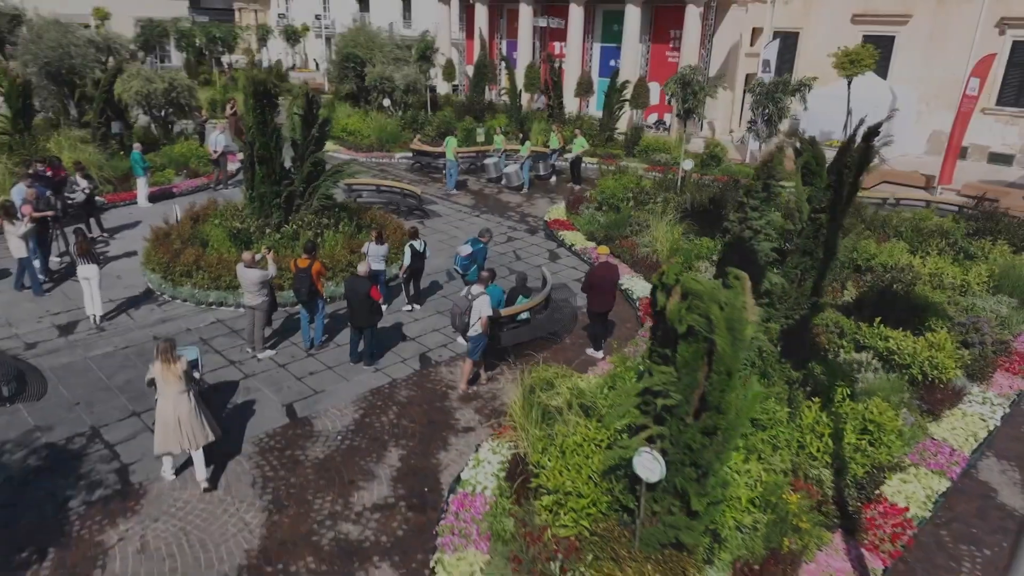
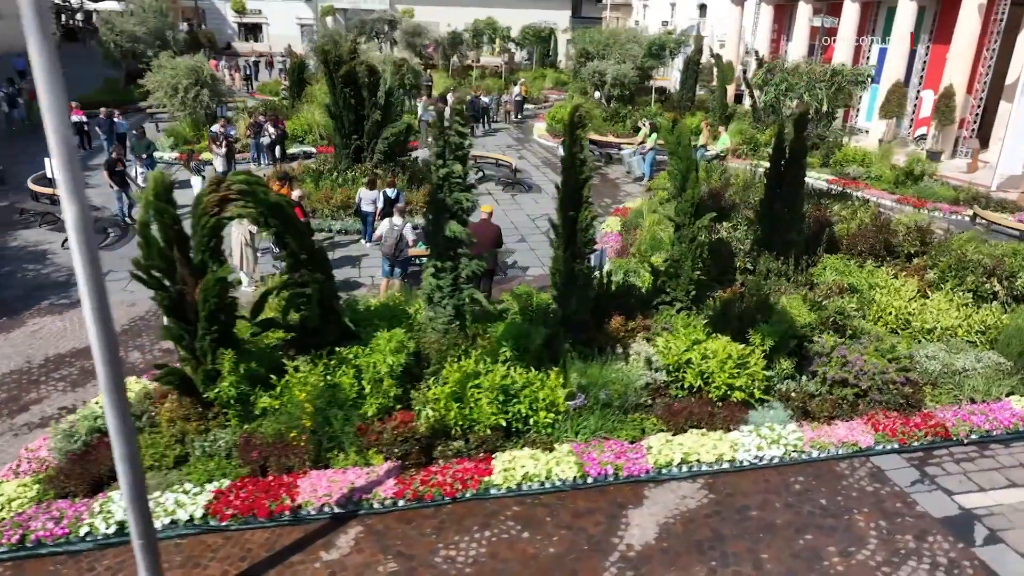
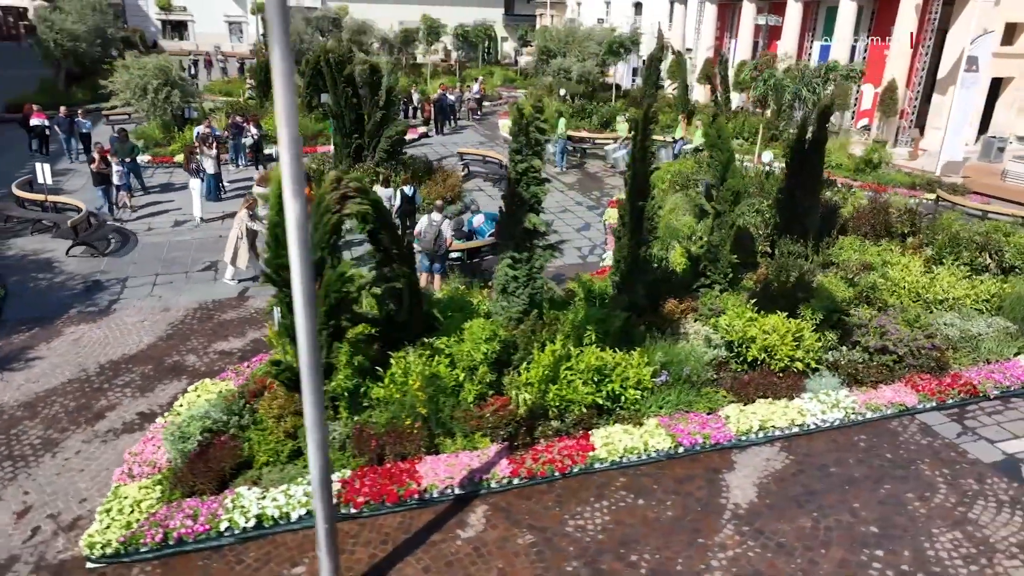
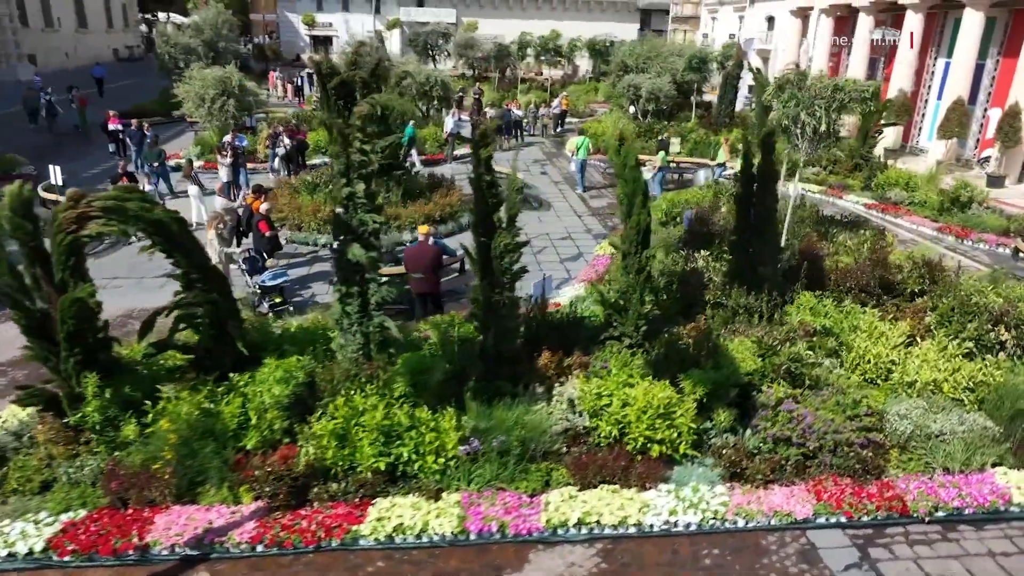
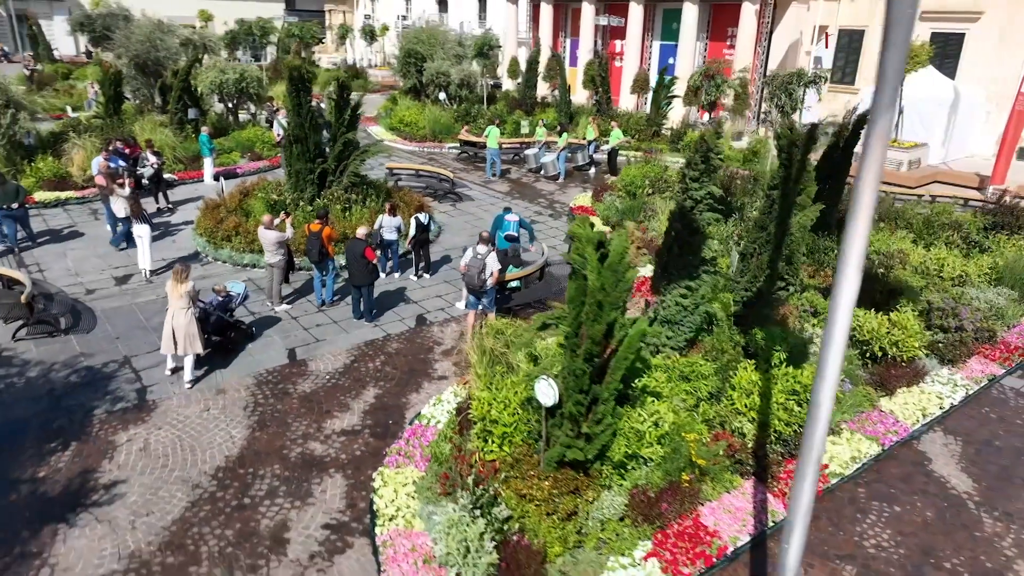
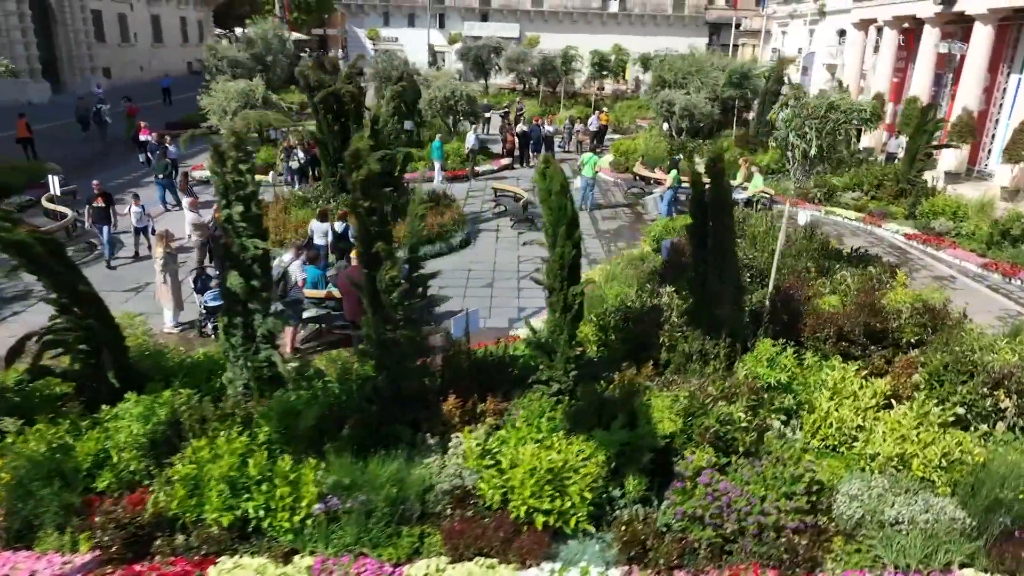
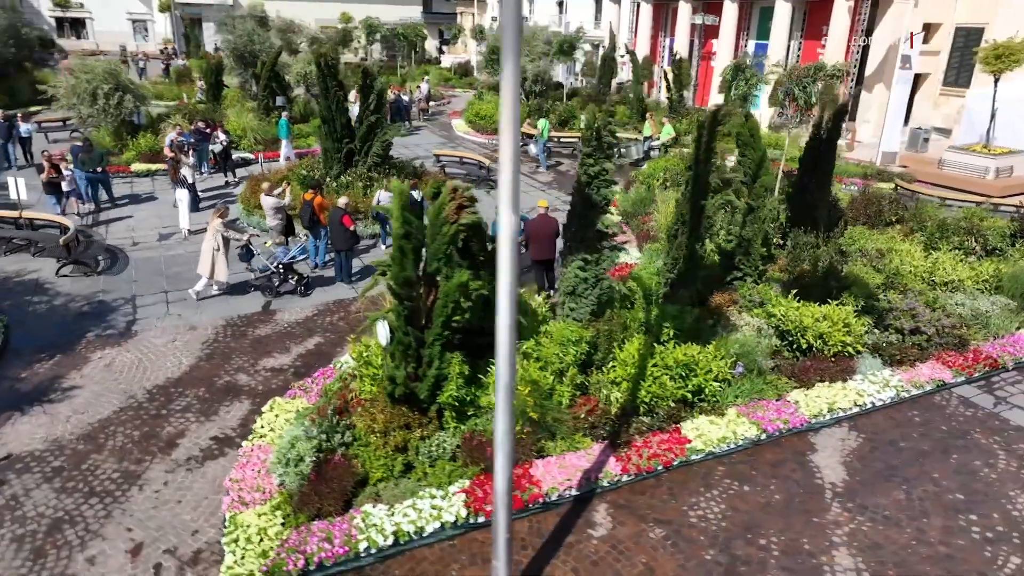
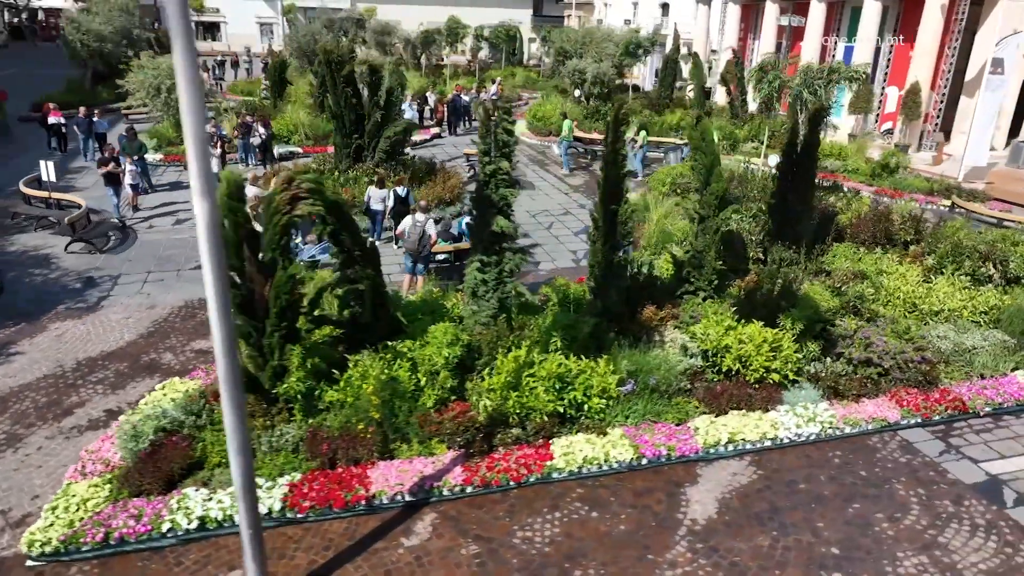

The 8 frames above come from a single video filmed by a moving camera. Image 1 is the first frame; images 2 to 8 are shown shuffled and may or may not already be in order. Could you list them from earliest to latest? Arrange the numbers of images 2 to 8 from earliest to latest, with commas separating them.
5, 7, 3, 8, 2, 4, 6
